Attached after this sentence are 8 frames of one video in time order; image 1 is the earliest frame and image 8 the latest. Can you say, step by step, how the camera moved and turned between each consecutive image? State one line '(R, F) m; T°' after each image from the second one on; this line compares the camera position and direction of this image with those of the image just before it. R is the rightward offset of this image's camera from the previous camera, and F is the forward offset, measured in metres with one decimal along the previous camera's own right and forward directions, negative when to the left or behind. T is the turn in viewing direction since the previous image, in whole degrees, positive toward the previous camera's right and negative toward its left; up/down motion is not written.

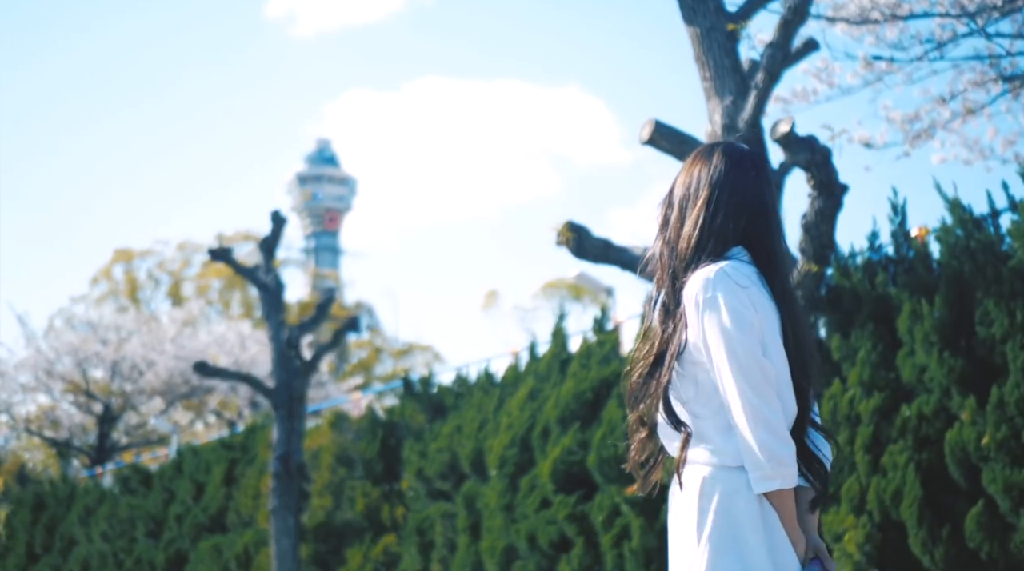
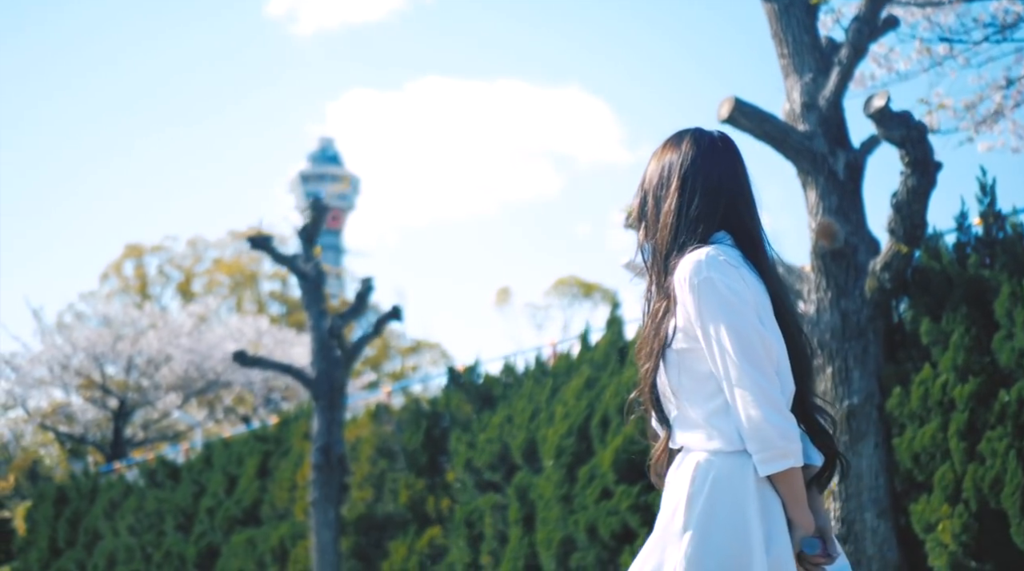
(-0.4, +0.1) m; 0°
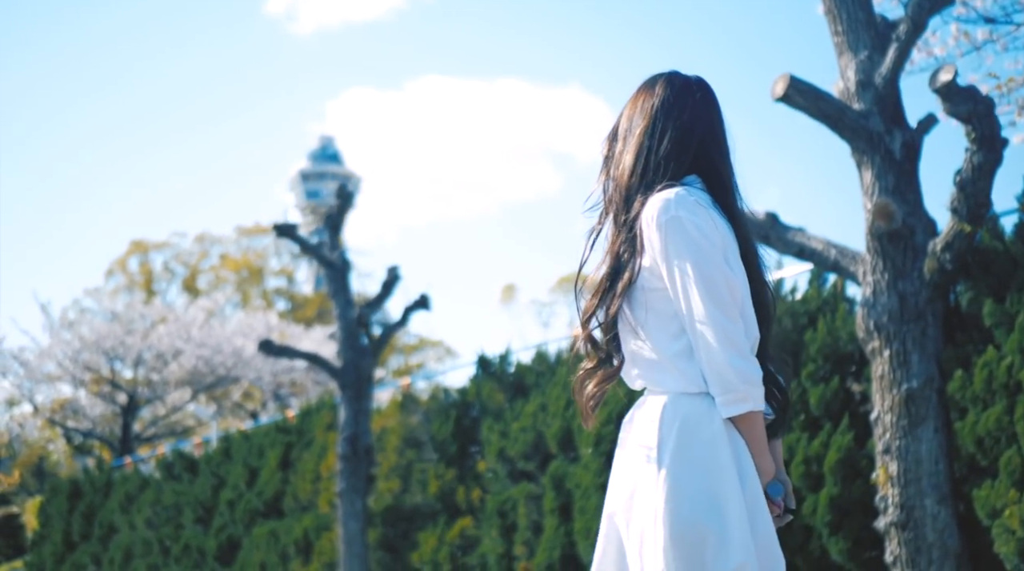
(-0.2, +0.1) m; 0°
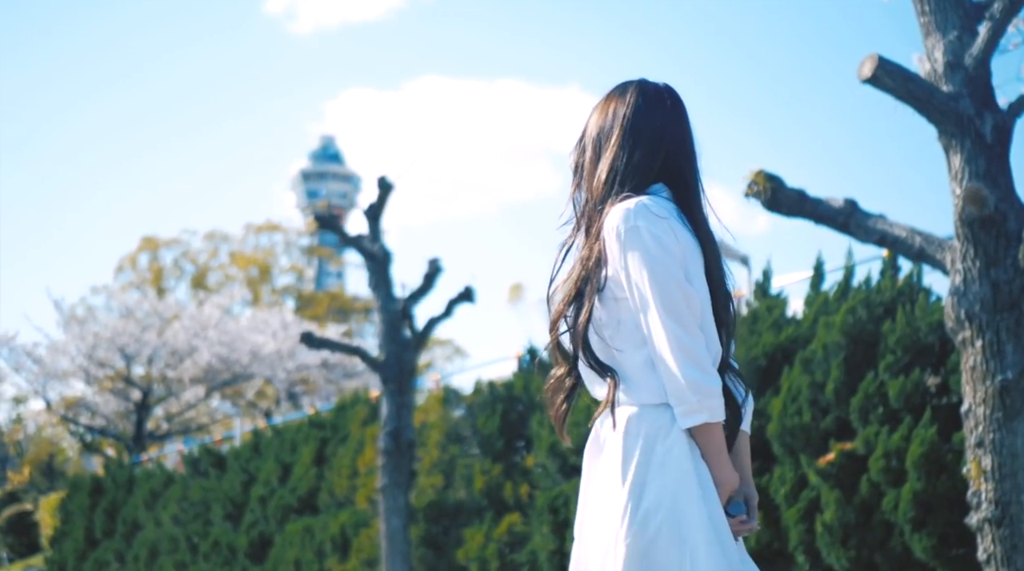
(-0.4, +0.2) m; 0°
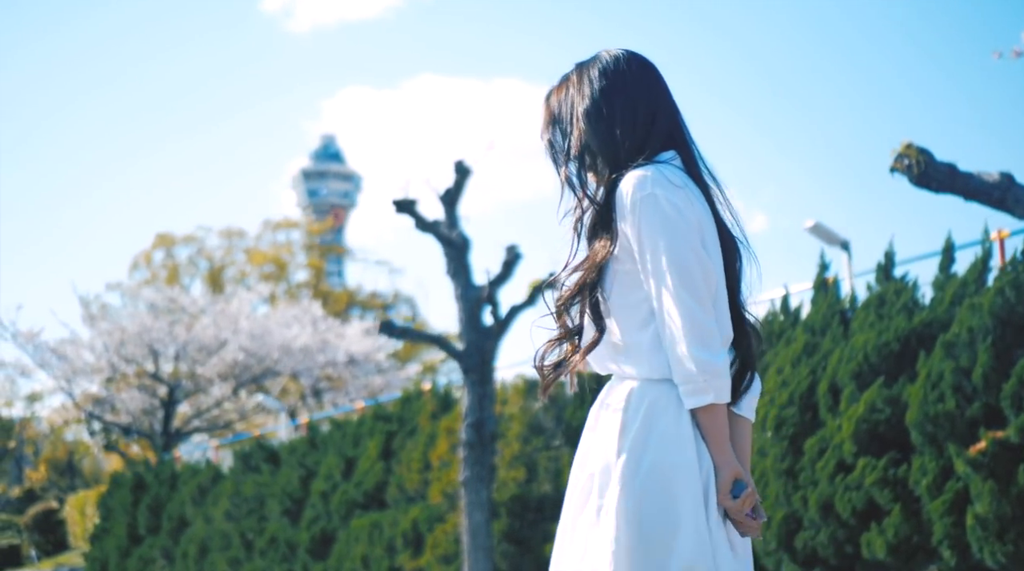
(-0.7, +0.3) m; 0°
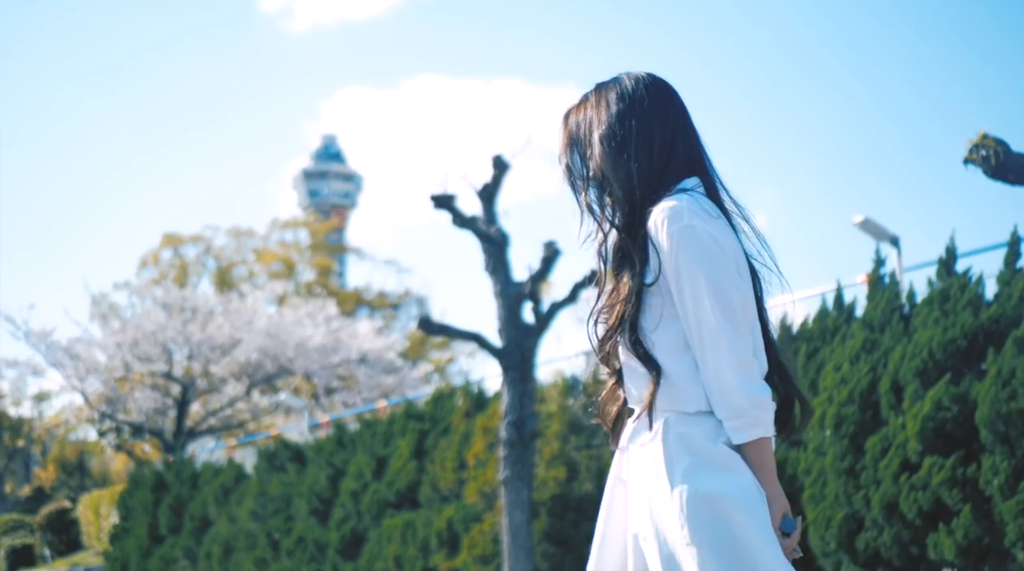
(-0.3, +0.1) m; 0°
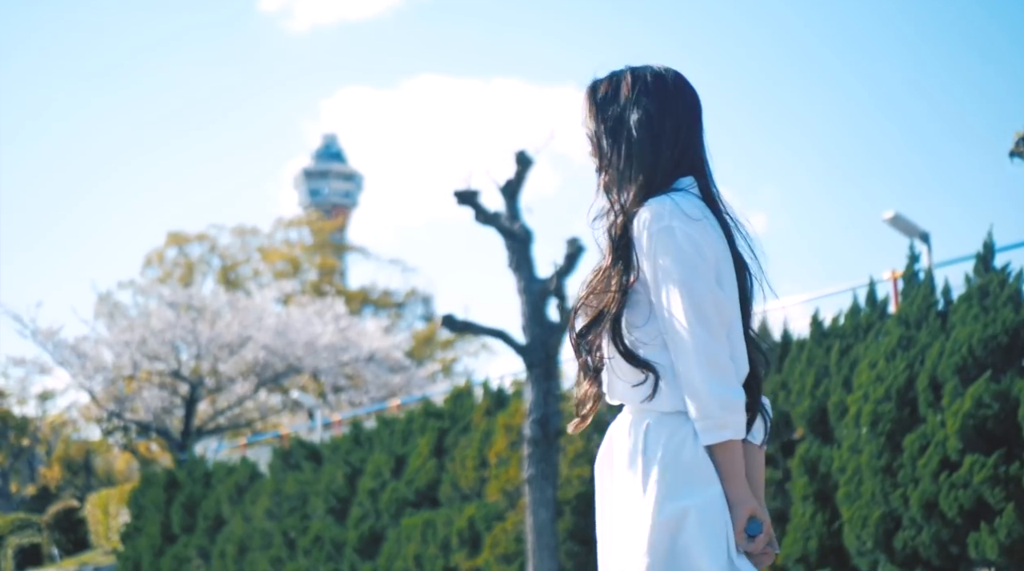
(-0.2, +0.1) m; 0°
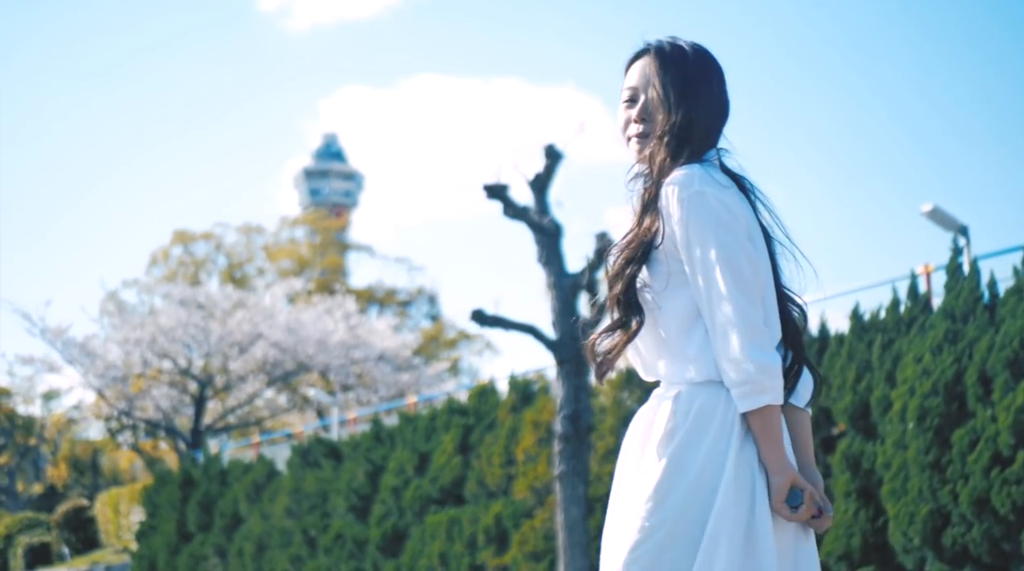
(-0.2, +0.1) m; 0°
